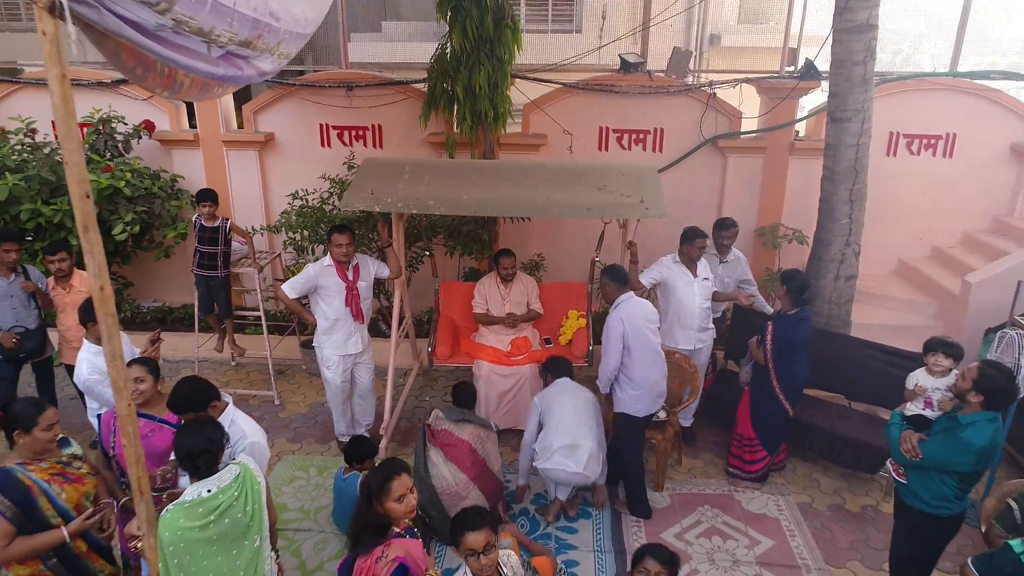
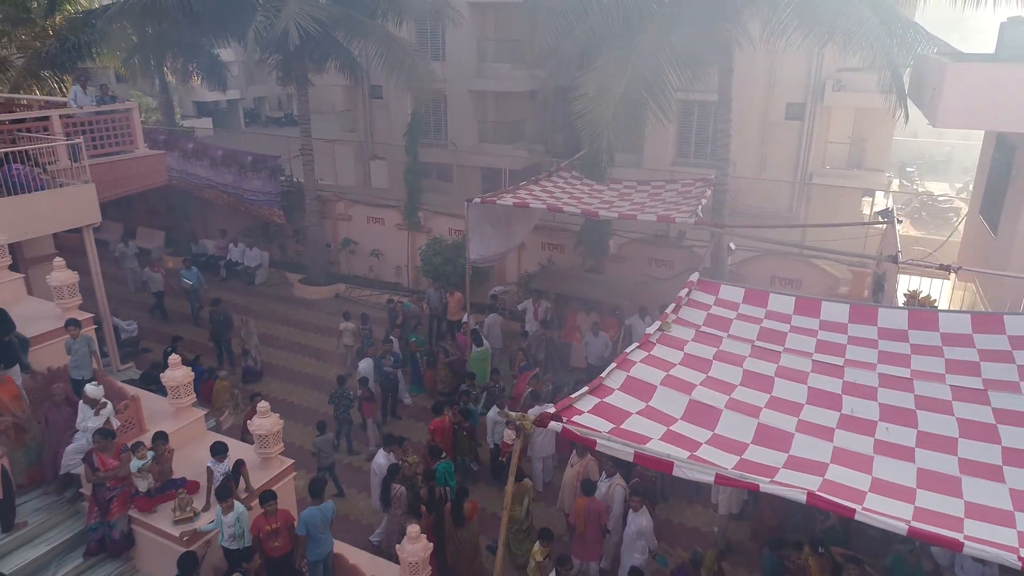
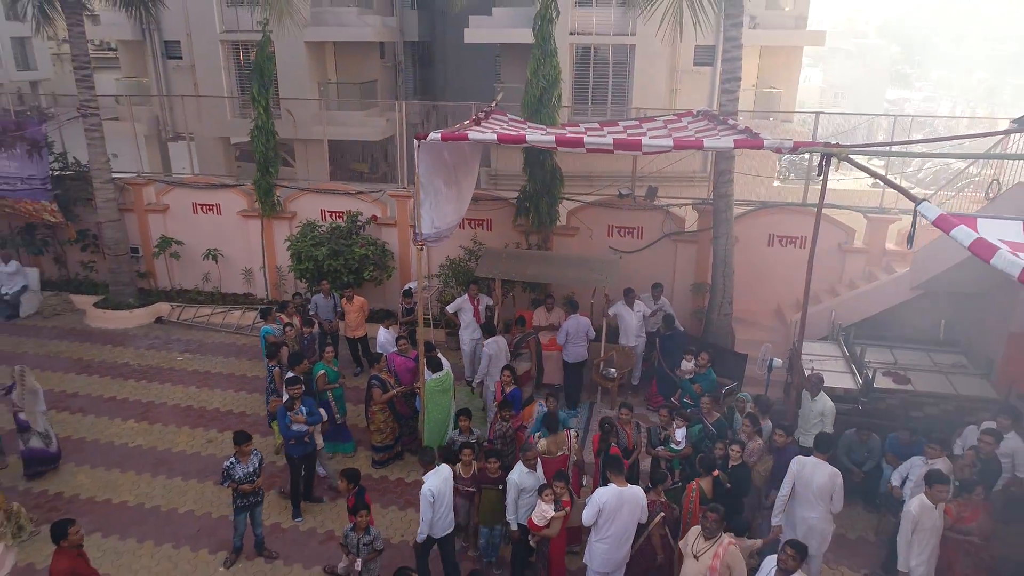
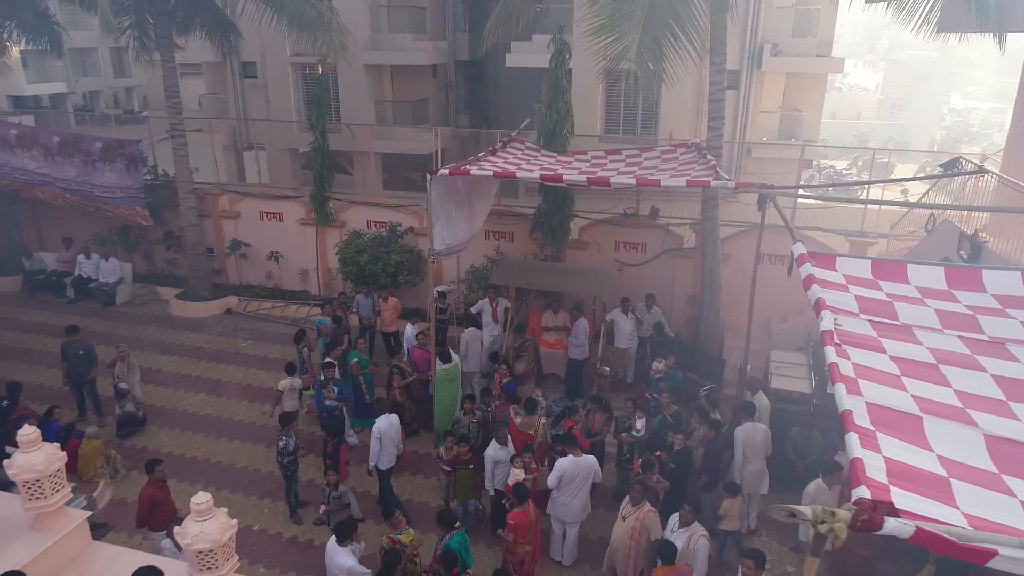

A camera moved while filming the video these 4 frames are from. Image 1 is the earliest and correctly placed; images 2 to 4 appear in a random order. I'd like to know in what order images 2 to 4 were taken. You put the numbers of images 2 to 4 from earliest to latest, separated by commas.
3, 4, 2
